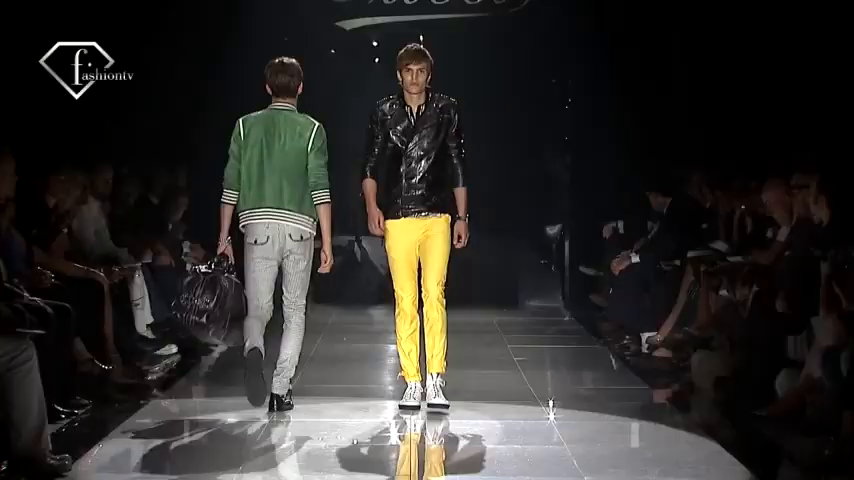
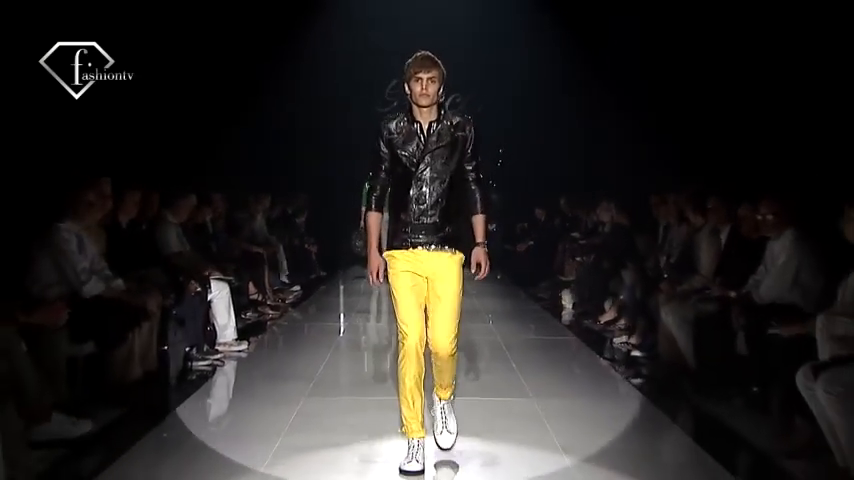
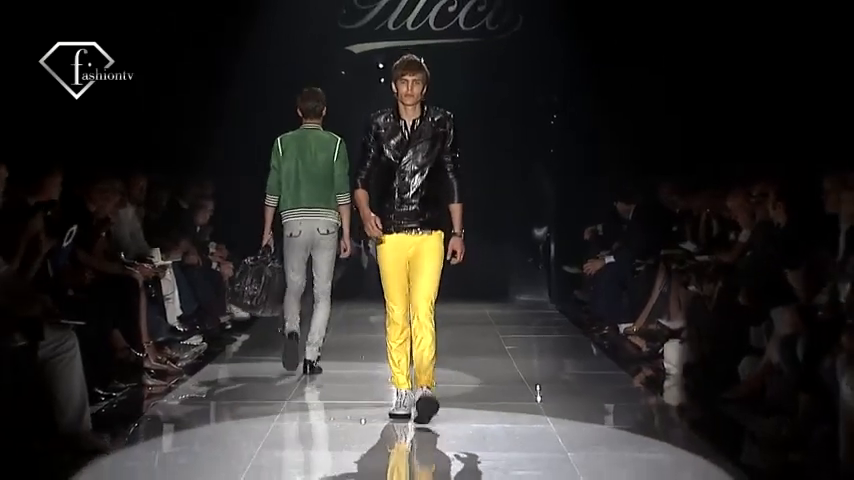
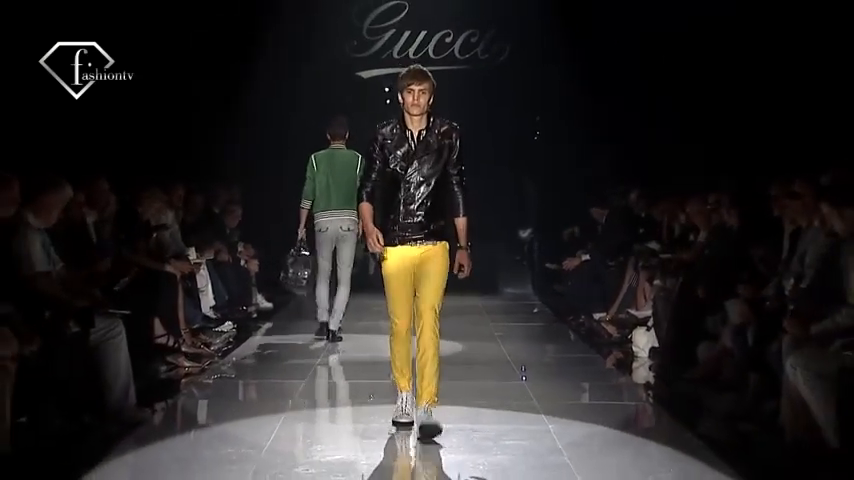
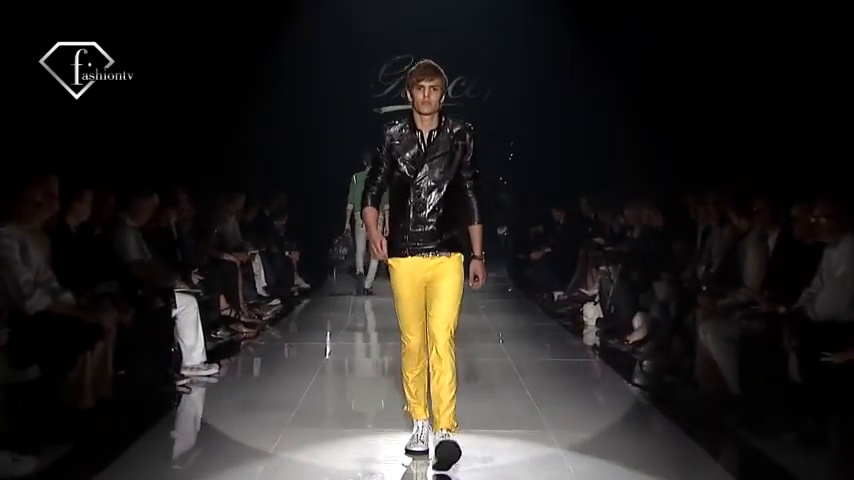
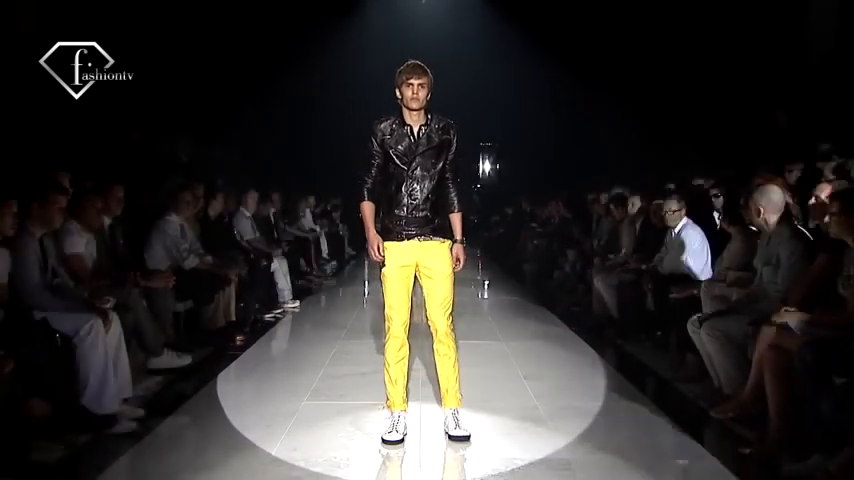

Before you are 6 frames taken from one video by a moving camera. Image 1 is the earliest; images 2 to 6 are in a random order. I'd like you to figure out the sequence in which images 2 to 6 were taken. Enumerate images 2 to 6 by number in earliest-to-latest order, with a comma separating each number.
3, 4, 5, 2, 6
